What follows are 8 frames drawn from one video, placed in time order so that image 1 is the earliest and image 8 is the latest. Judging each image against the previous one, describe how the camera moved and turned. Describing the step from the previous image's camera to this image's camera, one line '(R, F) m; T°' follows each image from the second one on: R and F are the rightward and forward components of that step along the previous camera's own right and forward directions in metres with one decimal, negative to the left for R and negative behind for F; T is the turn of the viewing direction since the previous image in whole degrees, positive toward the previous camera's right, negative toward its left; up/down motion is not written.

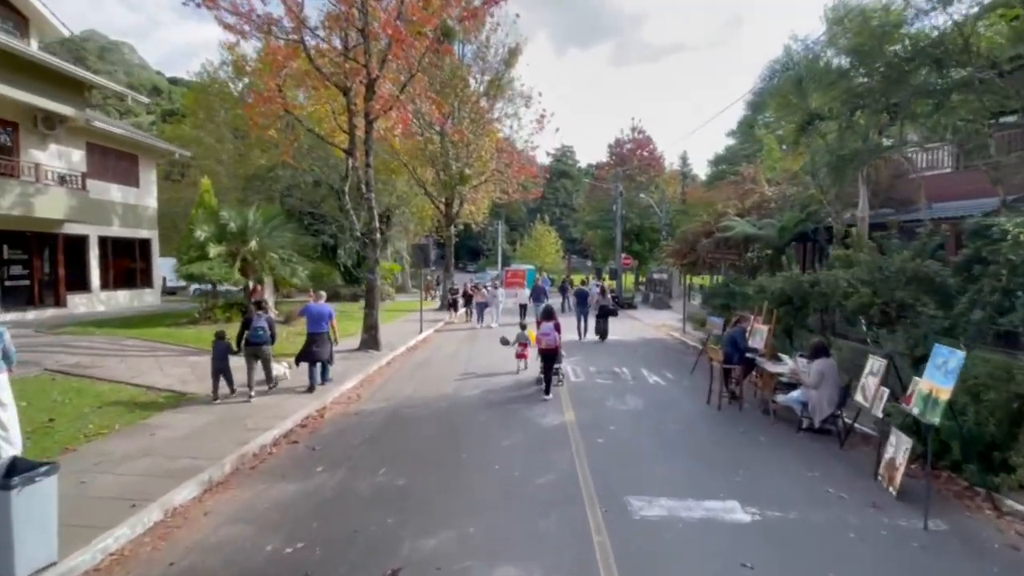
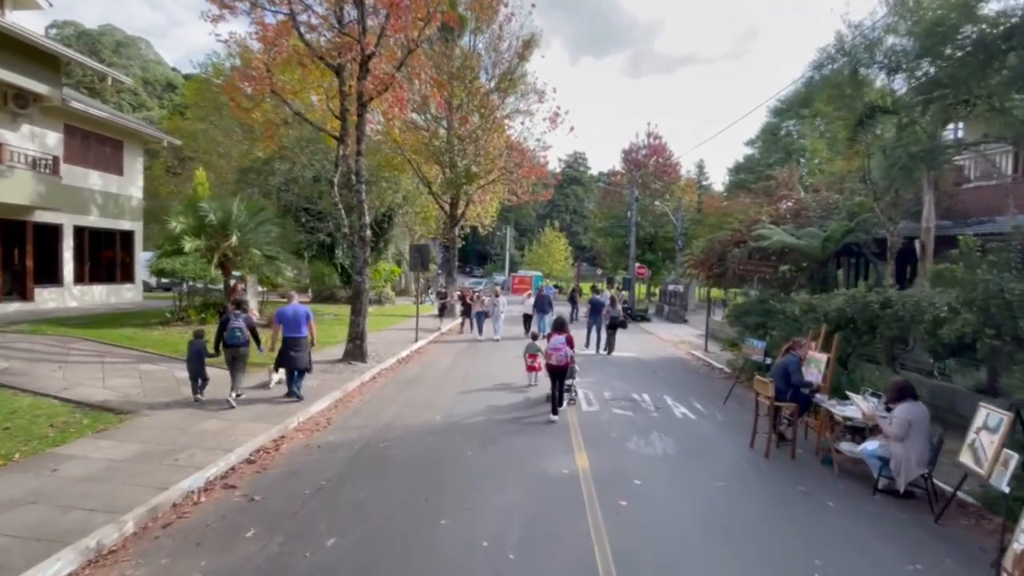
(+0.1, +2.3) m; -1°
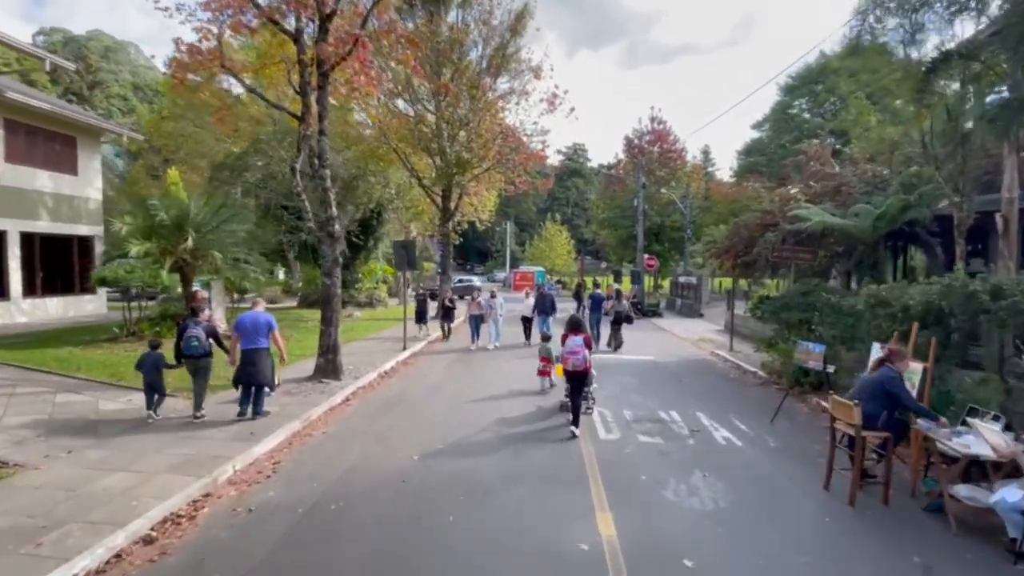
(+0.2, +2.6) m; 0°
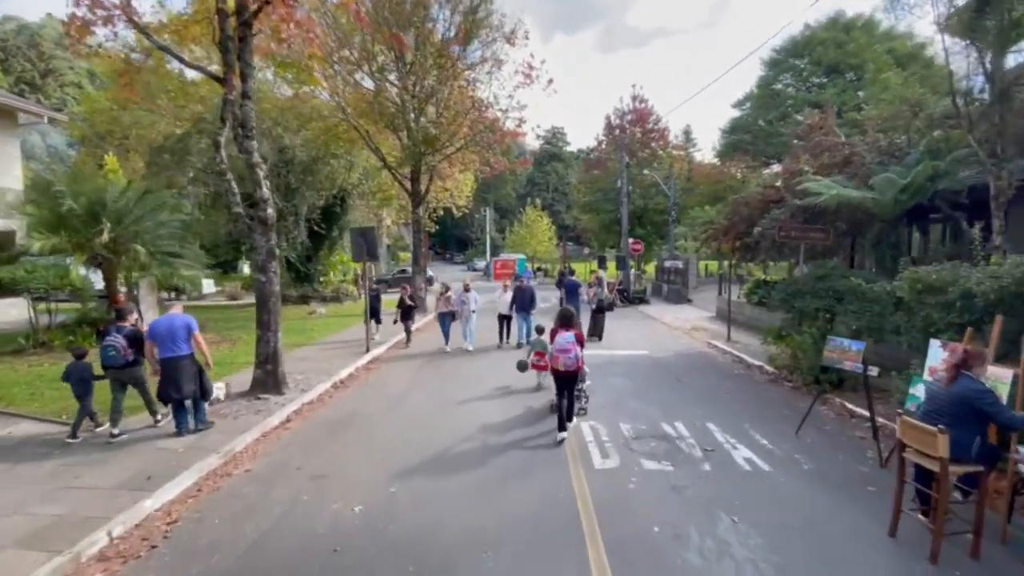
(+0.2, +2.2) m; +2°
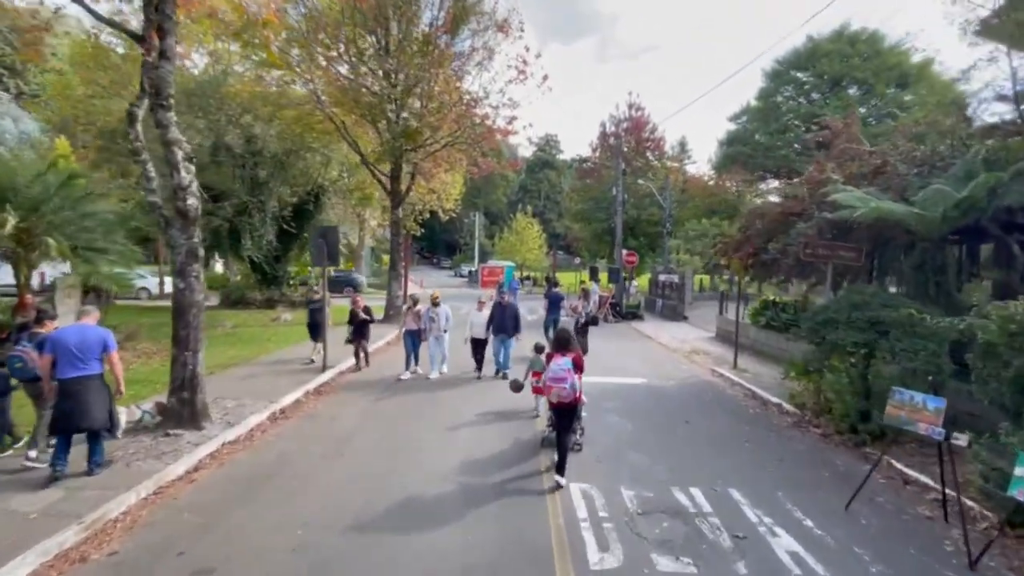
(+0.2, +2.2) m; +1°
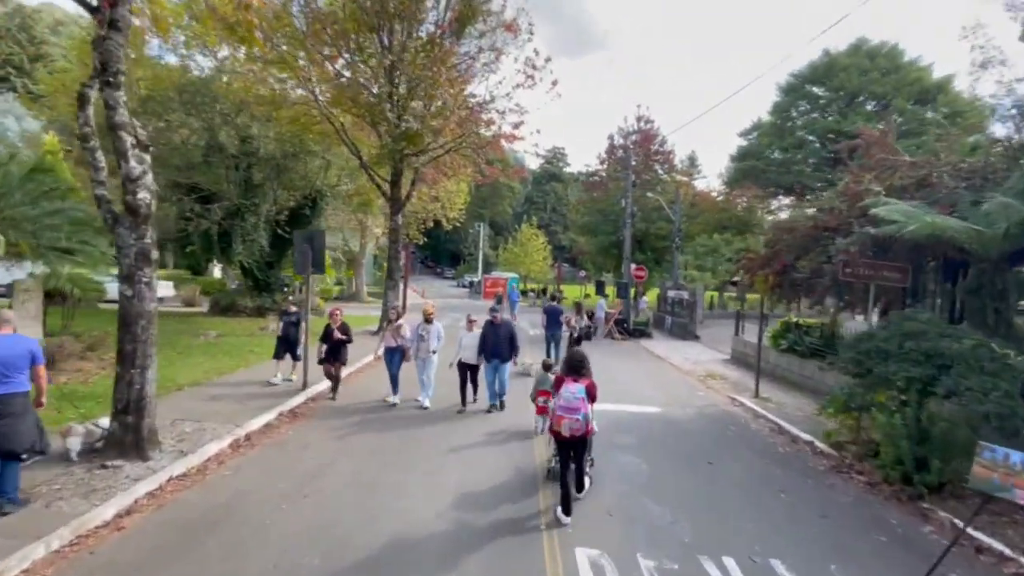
(+0.1, +1.4) m; -1°
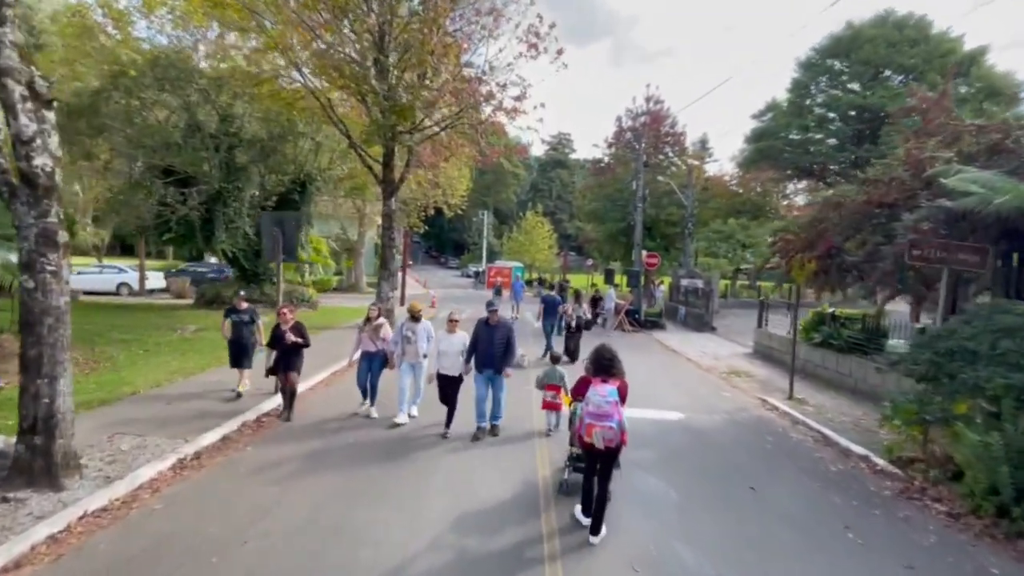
(+0.1, +1.8) m; -1°
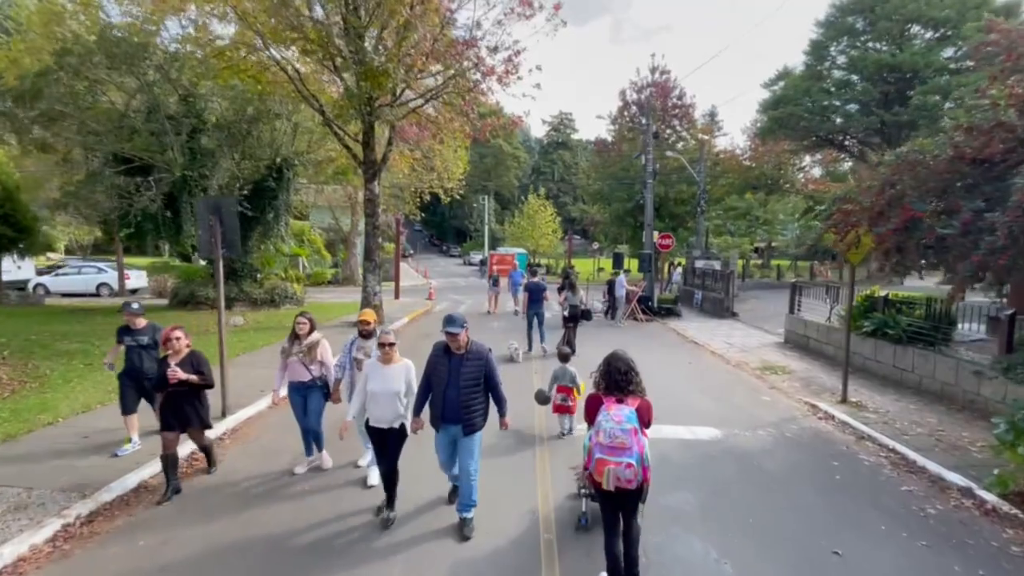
(+0.3, +2.2) m; -1°
